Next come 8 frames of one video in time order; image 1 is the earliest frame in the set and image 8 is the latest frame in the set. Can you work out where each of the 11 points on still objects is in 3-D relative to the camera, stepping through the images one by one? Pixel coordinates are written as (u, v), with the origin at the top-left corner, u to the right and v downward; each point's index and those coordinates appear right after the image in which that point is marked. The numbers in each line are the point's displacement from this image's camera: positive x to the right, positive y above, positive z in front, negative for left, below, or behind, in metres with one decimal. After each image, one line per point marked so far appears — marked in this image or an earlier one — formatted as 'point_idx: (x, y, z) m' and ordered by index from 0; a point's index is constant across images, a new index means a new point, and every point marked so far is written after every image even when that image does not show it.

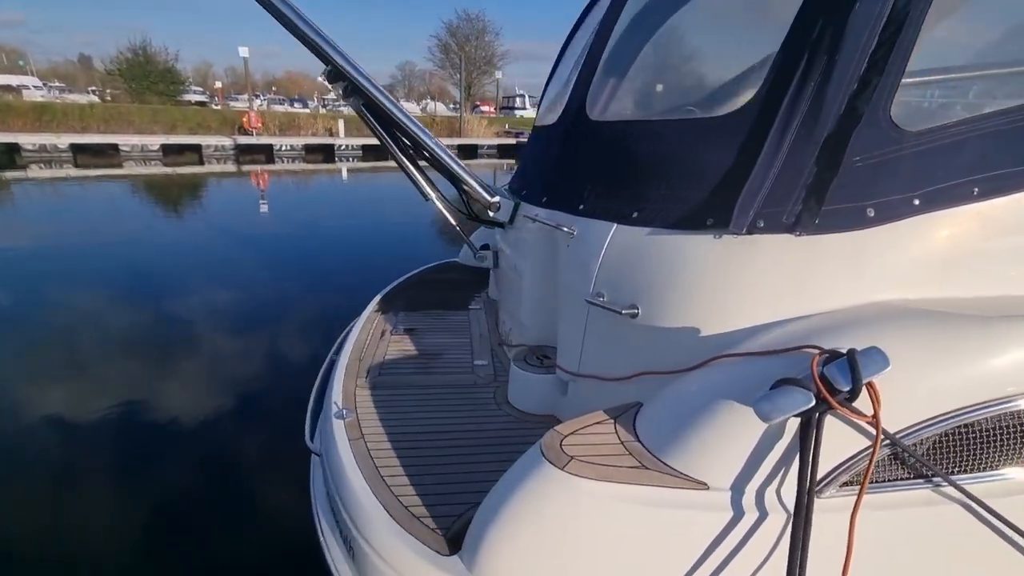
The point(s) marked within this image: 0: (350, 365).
0: (-0.7, -0.4, +2.3) m
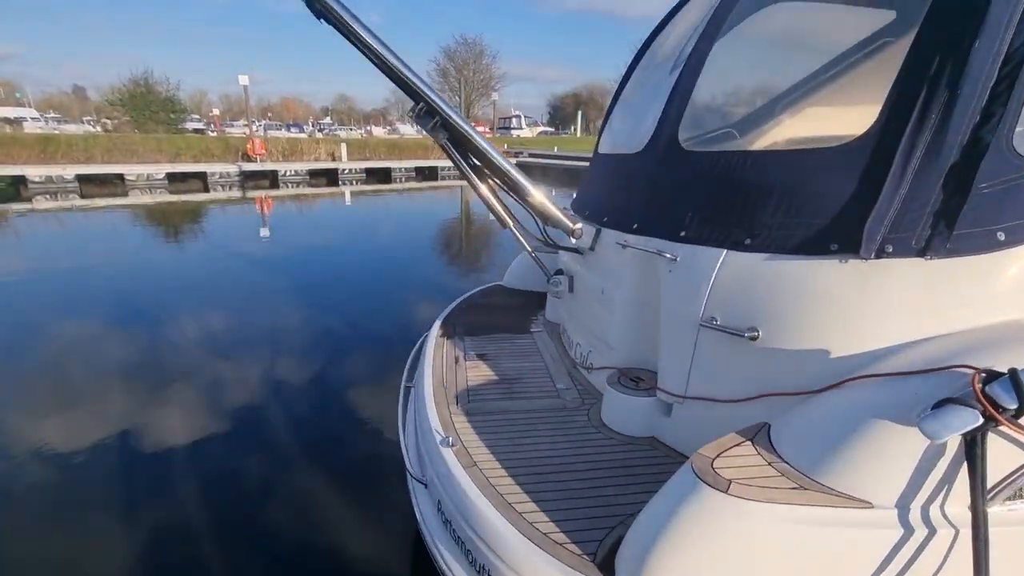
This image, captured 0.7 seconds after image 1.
0: (-0.3, -0.5, +2.4) m
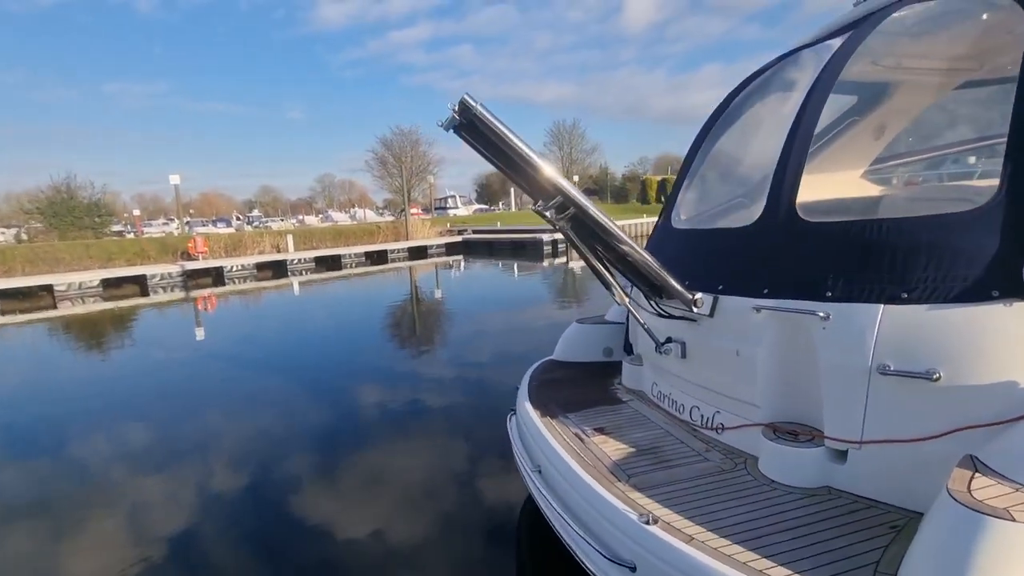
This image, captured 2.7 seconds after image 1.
0: (+0.4, -0.9, +2.4) m
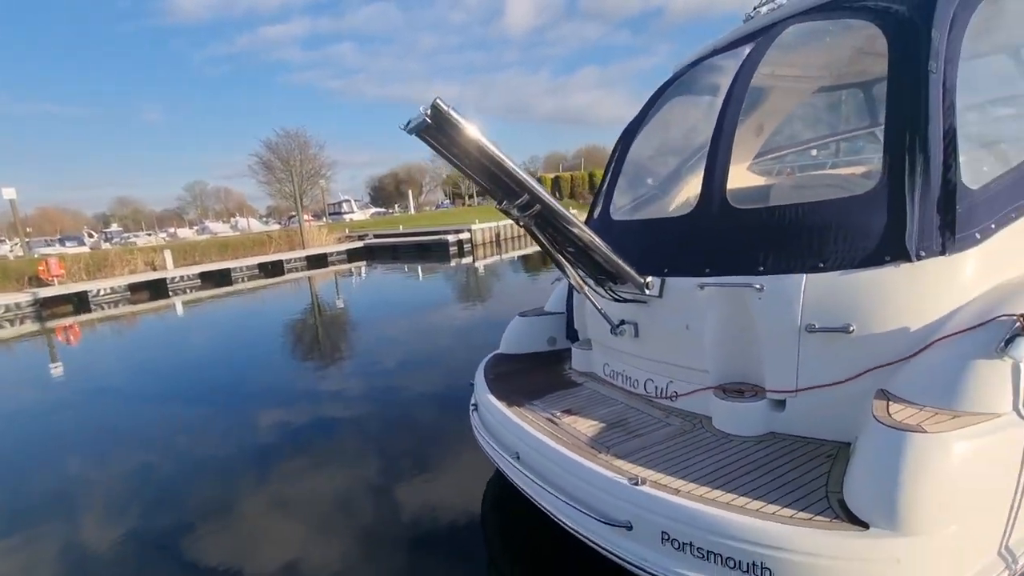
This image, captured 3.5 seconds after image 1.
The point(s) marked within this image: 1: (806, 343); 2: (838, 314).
0: (+0.3, -0.8, +2.6) m
1: (+1.4, -0.3, +2.4) m
2: (+1.5, -0.1, +2.3) m
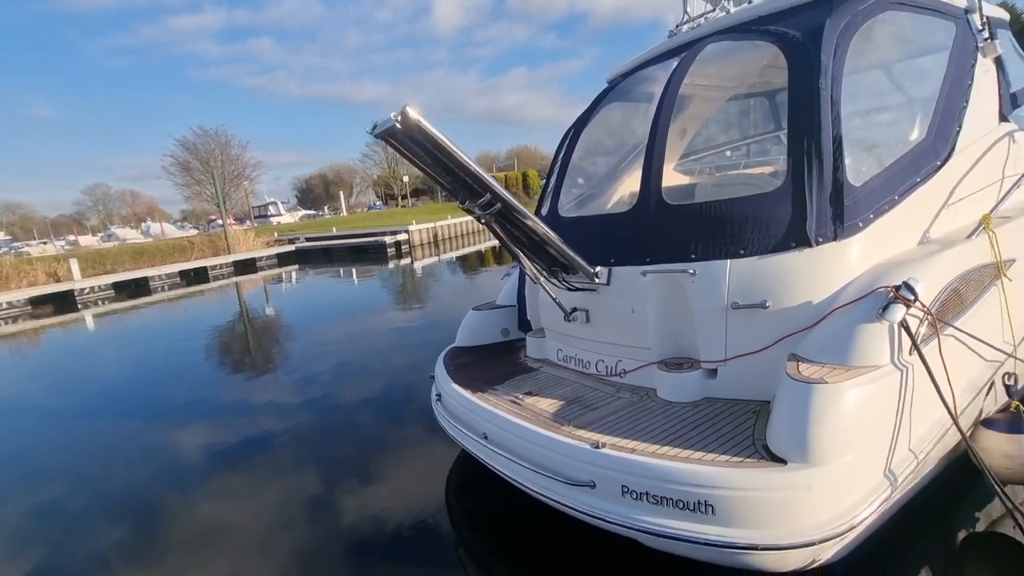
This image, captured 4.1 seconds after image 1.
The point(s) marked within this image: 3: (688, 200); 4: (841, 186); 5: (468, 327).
0: (+0.2, -0.8, +2.8) m
1: (+1.2, -0.2, +2.8) m
2: (+1.3, 0.0, +2.7) m
3: (+1.1, +0.5, +3.1) m
4: (+1.8, +0.6, +2.7) m
5: (-0.4, -0.4, +4.5) m
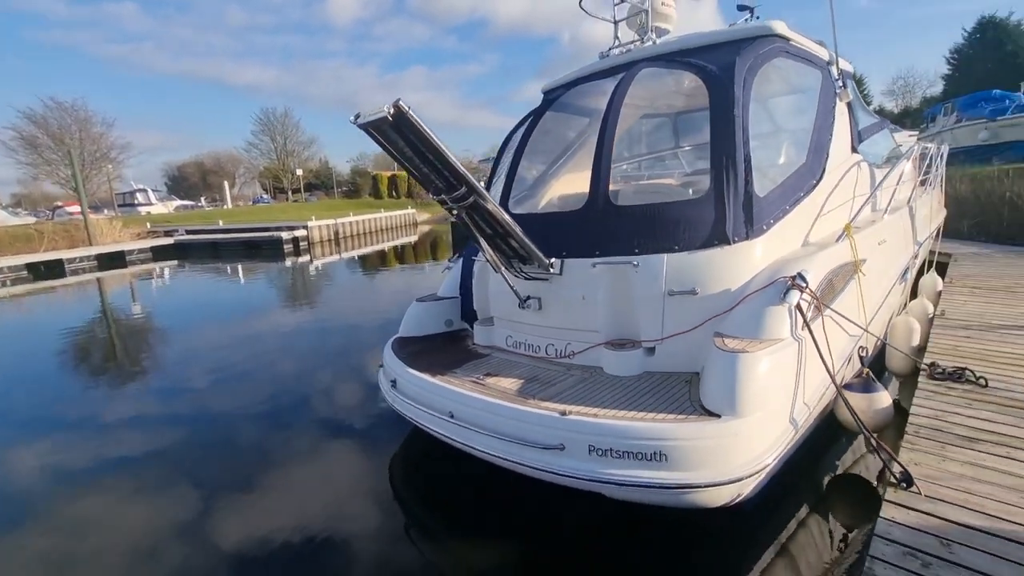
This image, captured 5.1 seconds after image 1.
0: (0.0, -0.7, +3.1) m
1: (+1.0, -0.1, +3.3) m
2: (+1.2, 0.0, +3.3) m
3: (+0.8, +0.6, +3.6) m
4: (+1.6, +0.6, +3.4) m
5: (-0.9, -0.3, +4.7) m
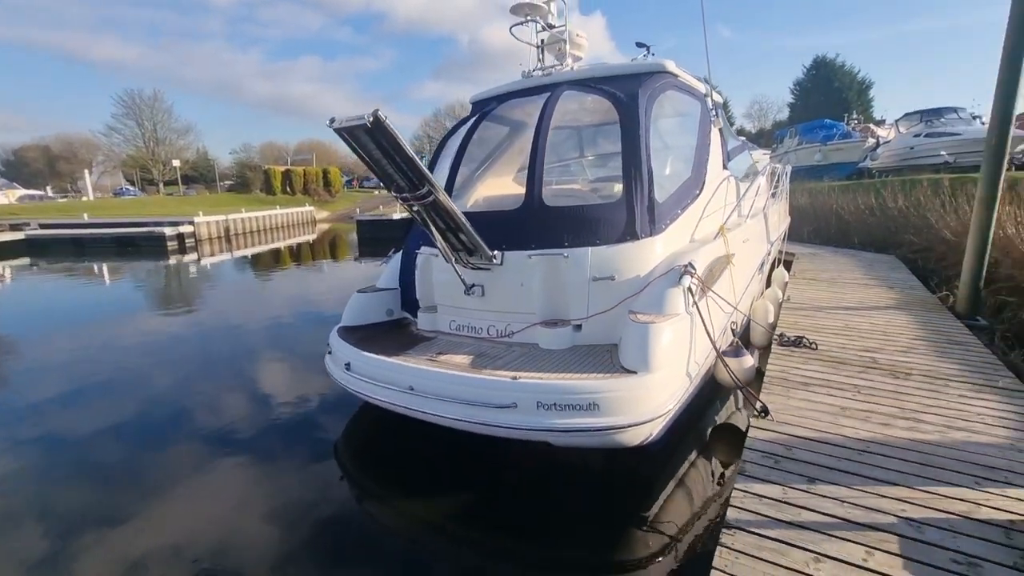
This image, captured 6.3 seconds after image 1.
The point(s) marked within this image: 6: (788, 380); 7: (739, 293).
0: (-0.4, -0.6, +3.6) m
1: (+0.6, 0.0, +4.0) m
2: (+0.8, +0.1, +4.0) m
3: (+0.4, +0.7, +4.3) m
4: (+1.2, +0.7, +4.2) m
5: (-1.6, -0.2, +5.0) m
6: (+2.3, -0.8, +4.2) m
7: (+2.3, -0.1, +5.0) m
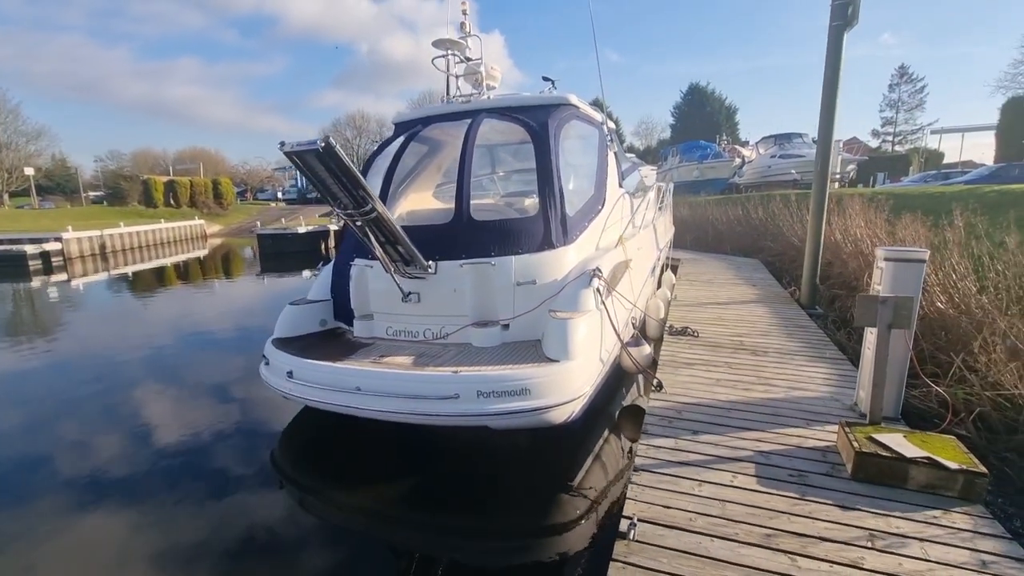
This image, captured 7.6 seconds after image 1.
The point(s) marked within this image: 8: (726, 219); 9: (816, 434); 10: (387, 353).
0: (-0.8, -0.7, +4.0) m
1: (0.0, 0.0, +4.6) m
2: (+0.2, +0.1, +4.6) m
3: (-0.3, +0.7, +4.8) m
4: (+0.5, +0.7, +4.9) m
5: (-2.3, -0.3, +5.1) m
6: (+1.7, -0.8, +5.1) m
7: (+1.5, -0.1, +5.9) m
8: (+6.2, +2.0, +14.4) m
9: (+2.1, -1.0, +3.4) m
10: (-1.1, -0.6, +4.5) m
